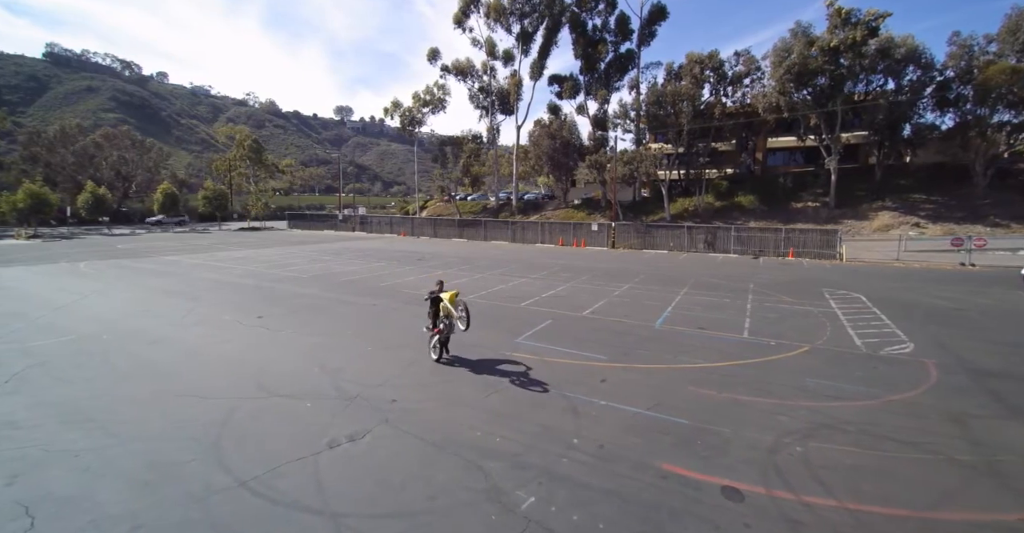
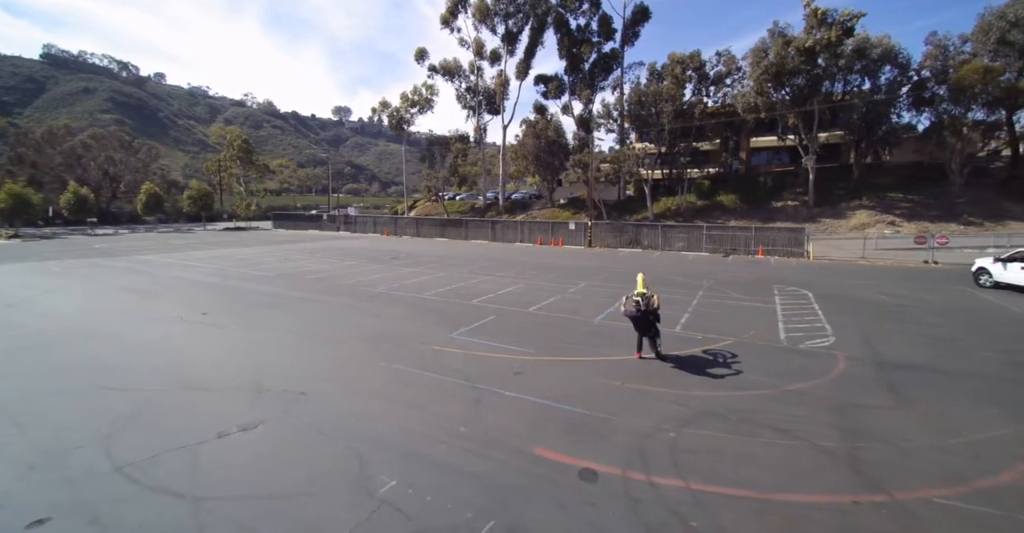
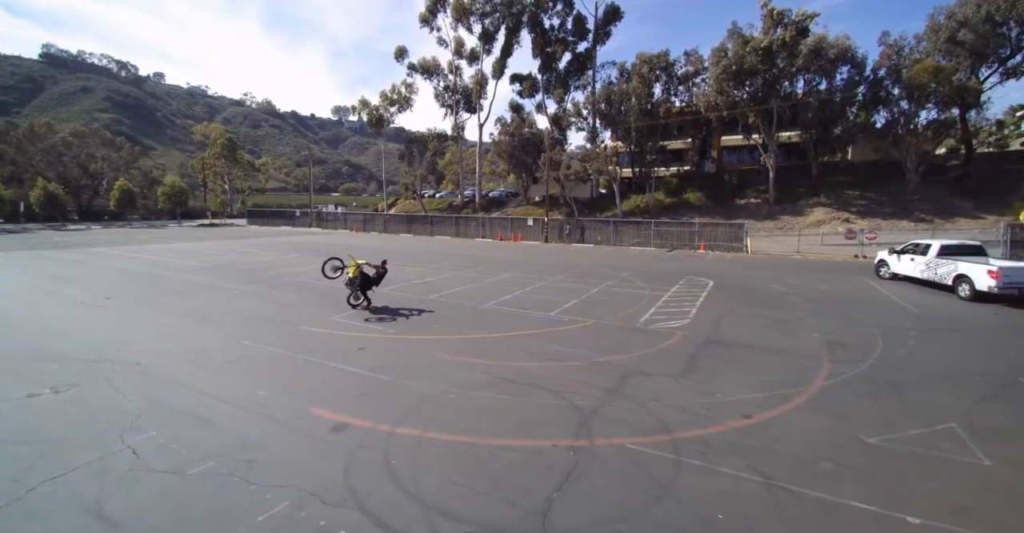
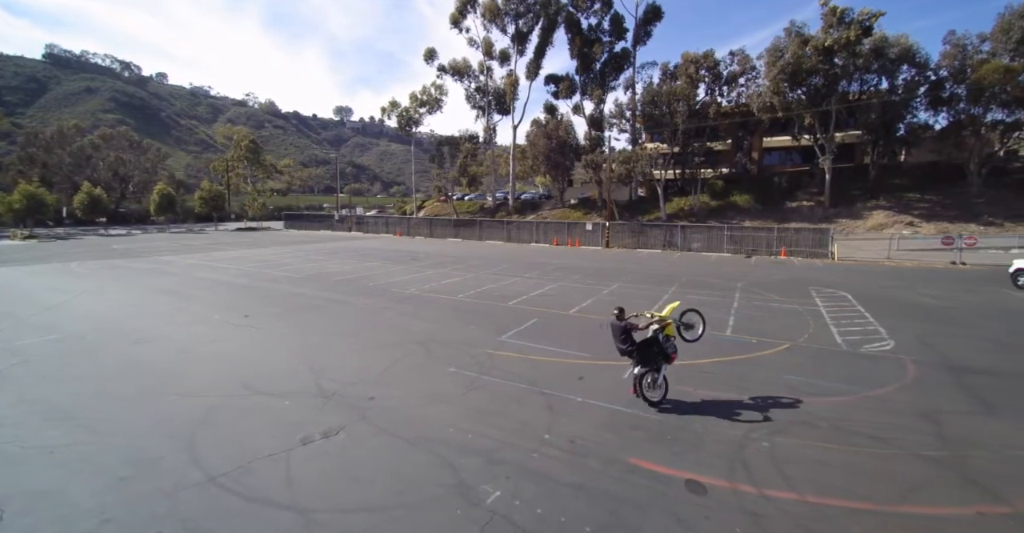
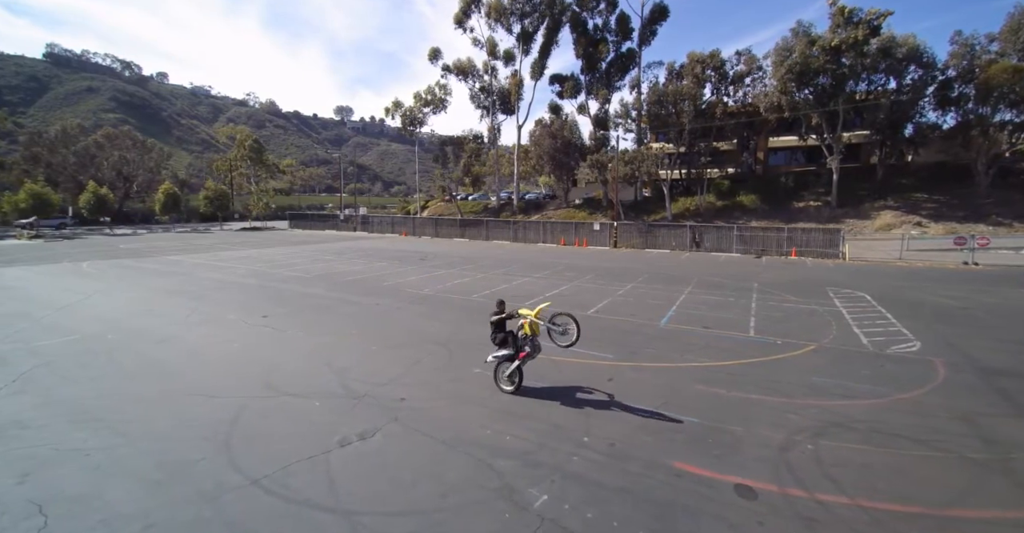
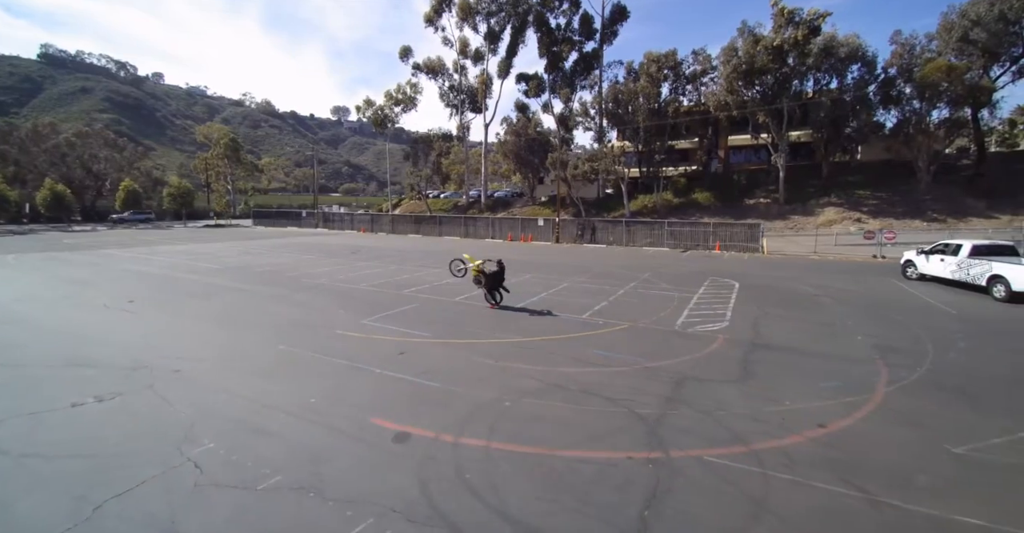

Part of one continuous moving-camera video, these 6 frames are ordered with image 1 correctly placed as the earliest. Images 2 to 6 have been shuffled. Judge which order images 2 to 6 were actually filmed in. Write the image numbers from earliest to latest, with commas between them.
5, 4, 2, 6, 3
